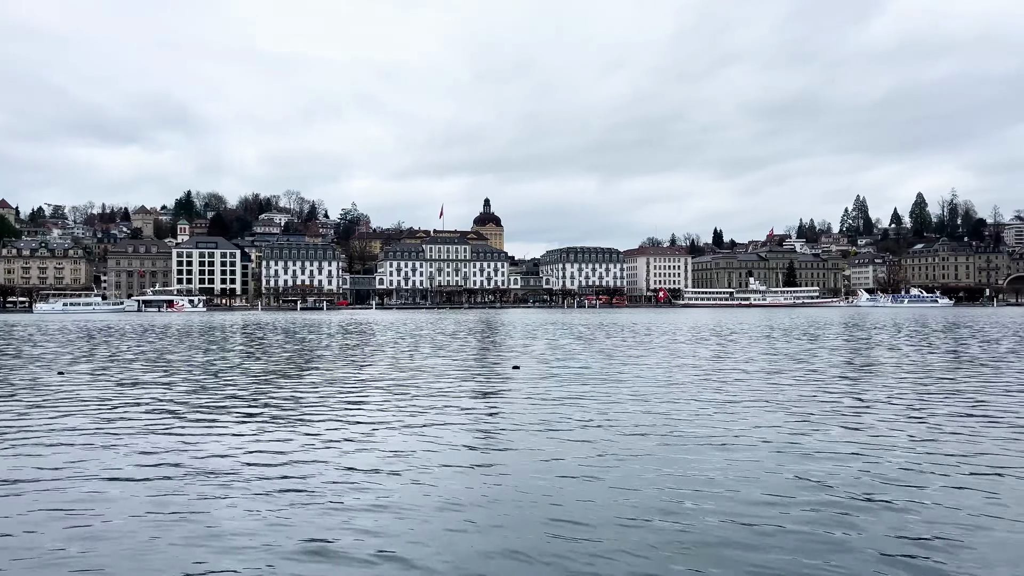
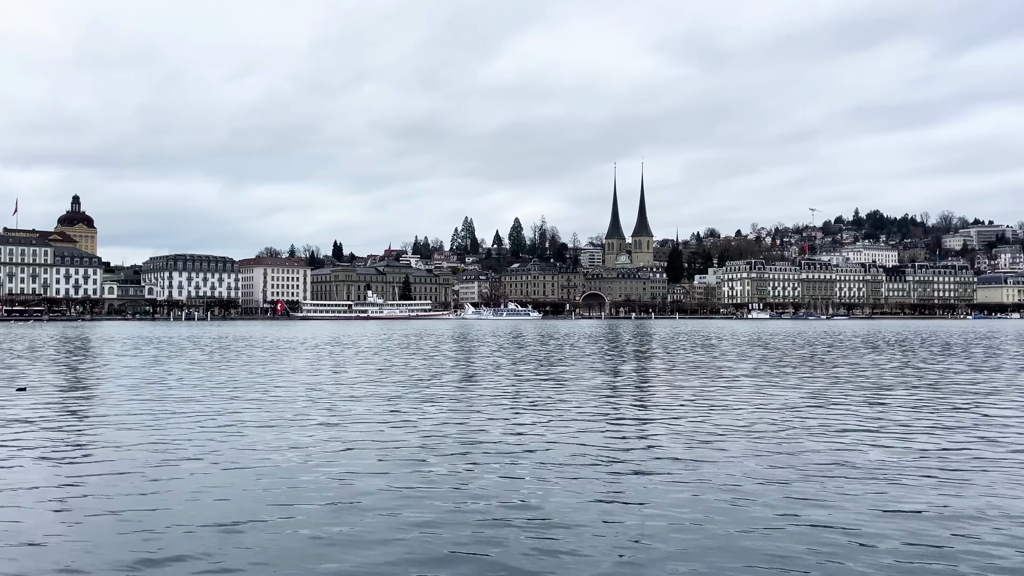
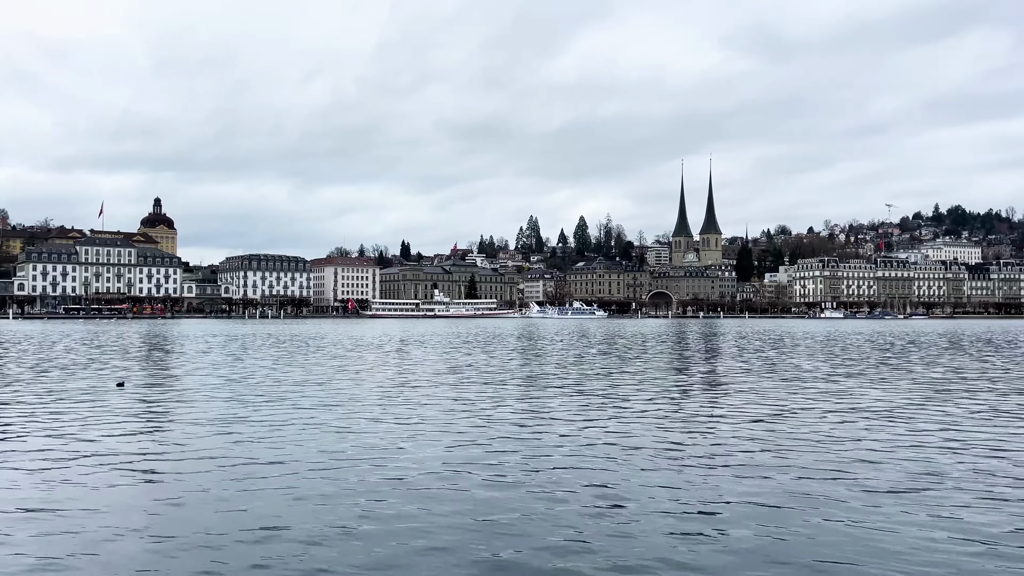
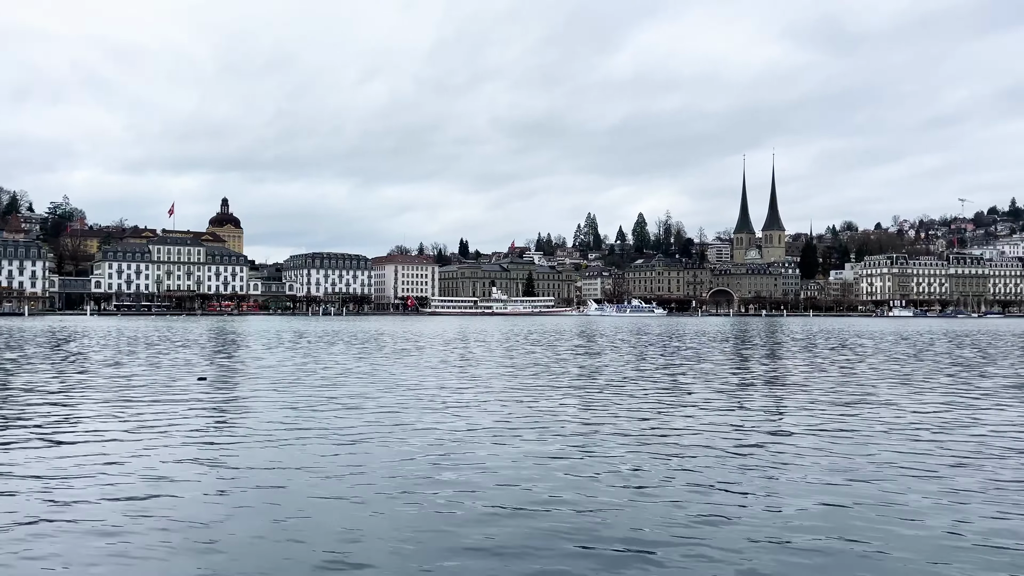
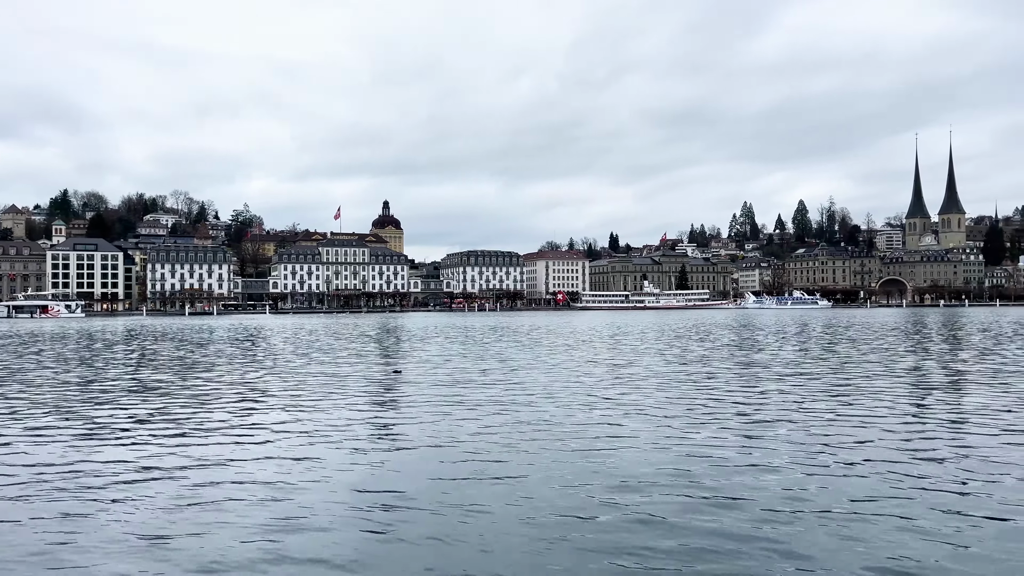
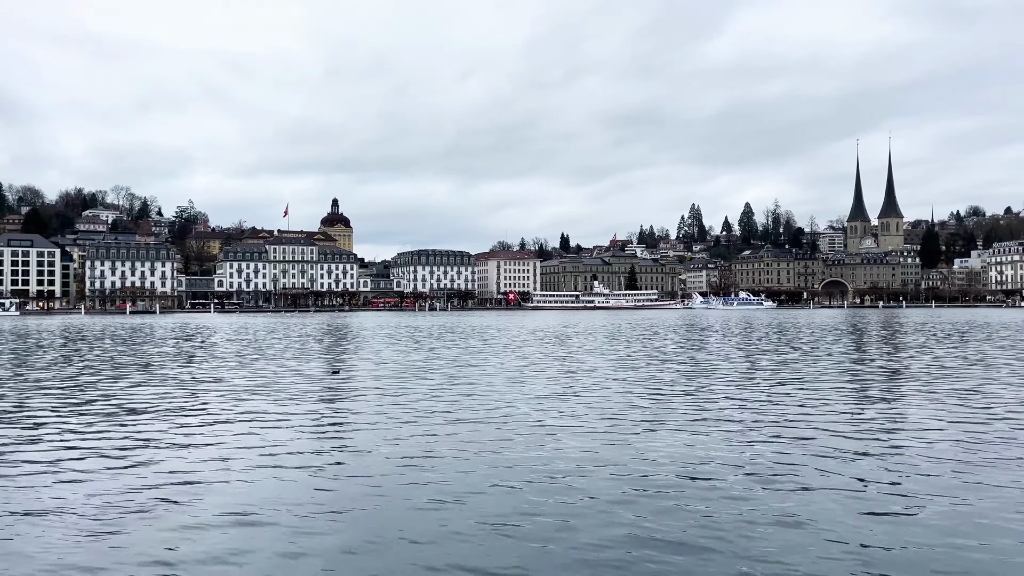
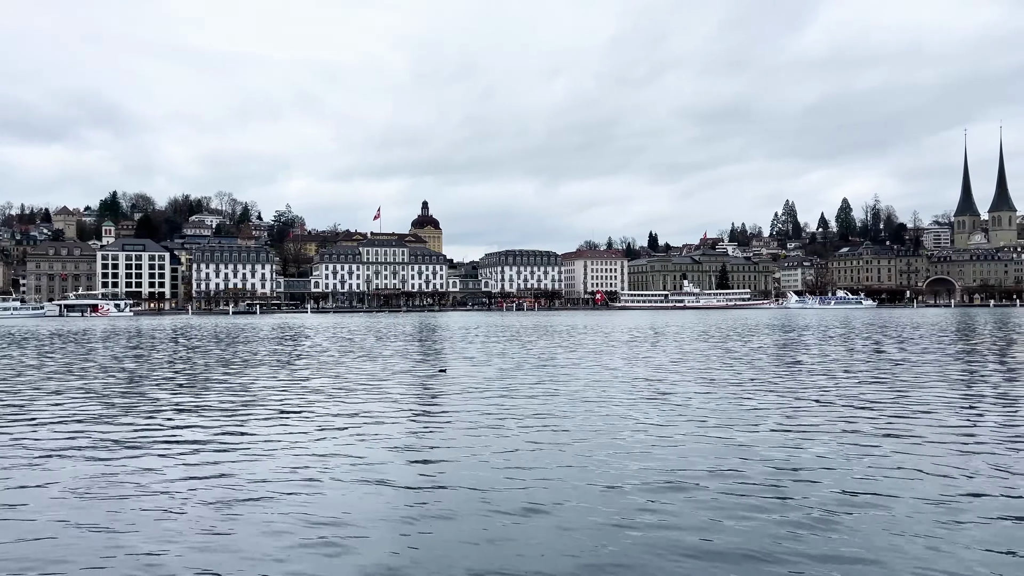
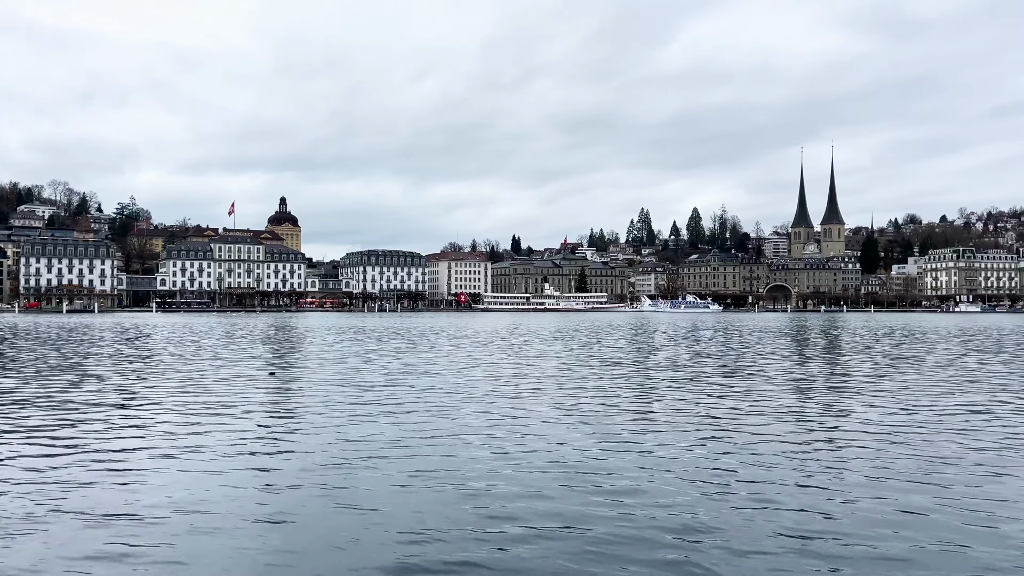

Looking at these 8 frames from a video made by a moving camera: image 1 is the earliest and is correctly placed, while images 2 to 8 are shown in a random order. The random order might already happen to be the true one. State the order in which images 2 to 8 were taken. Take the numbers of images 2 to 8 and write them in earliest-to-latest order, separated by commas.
7, 5, 6, 8, 4, 3, 2
